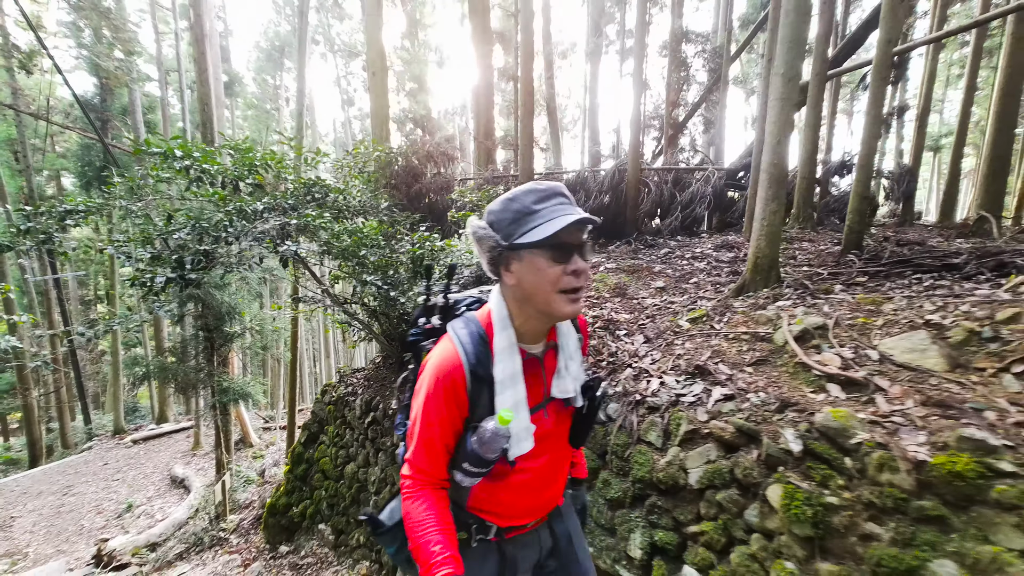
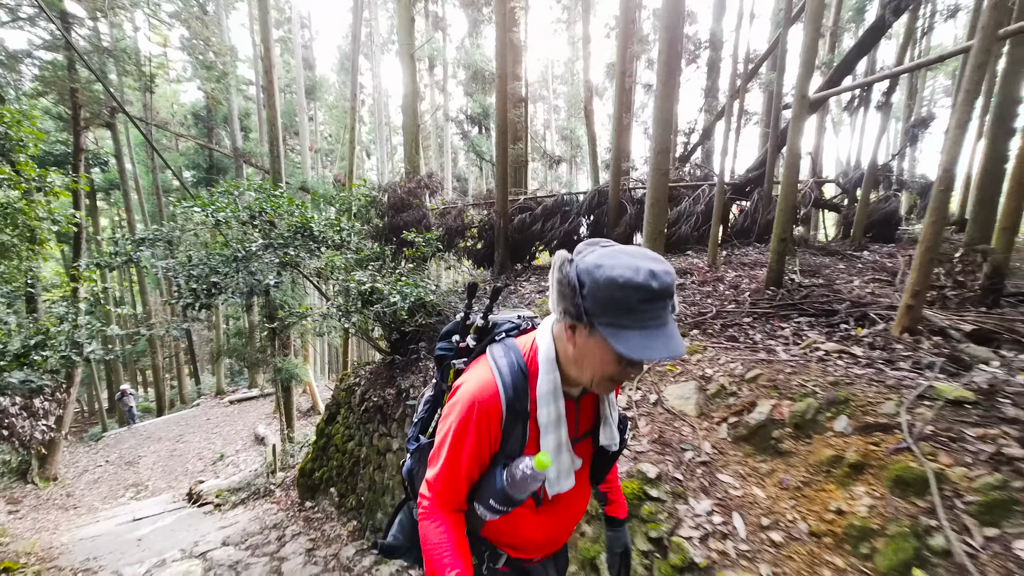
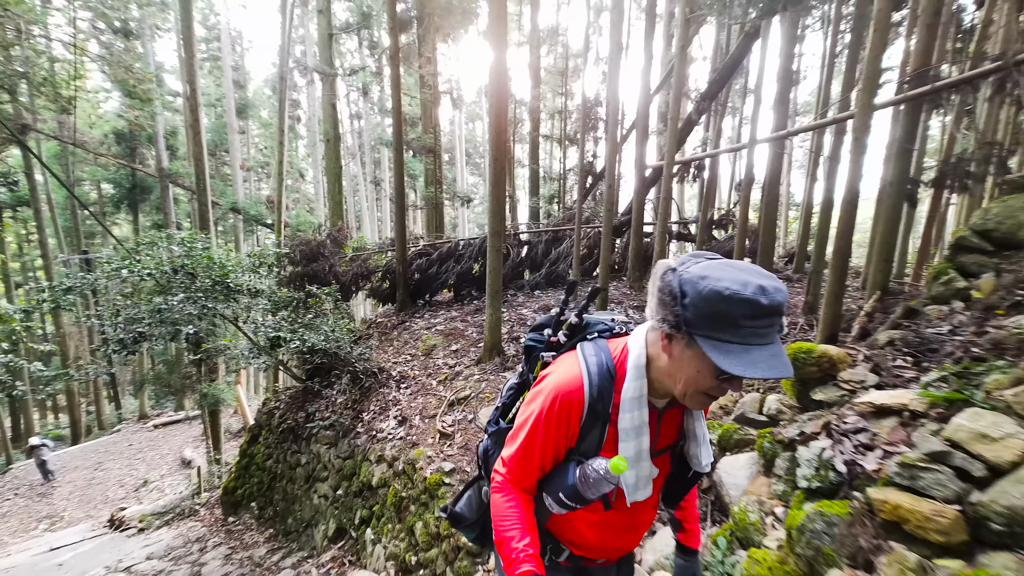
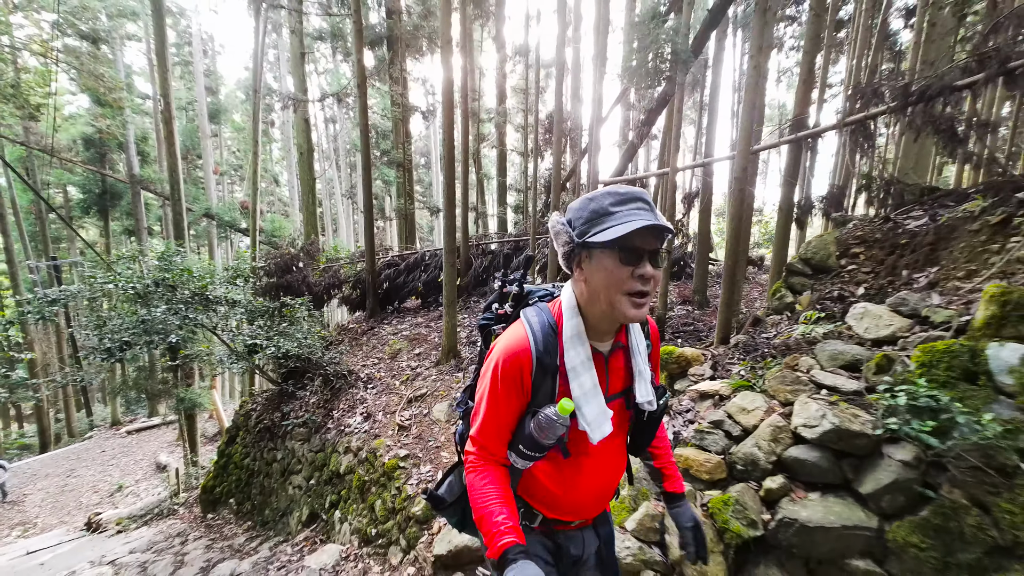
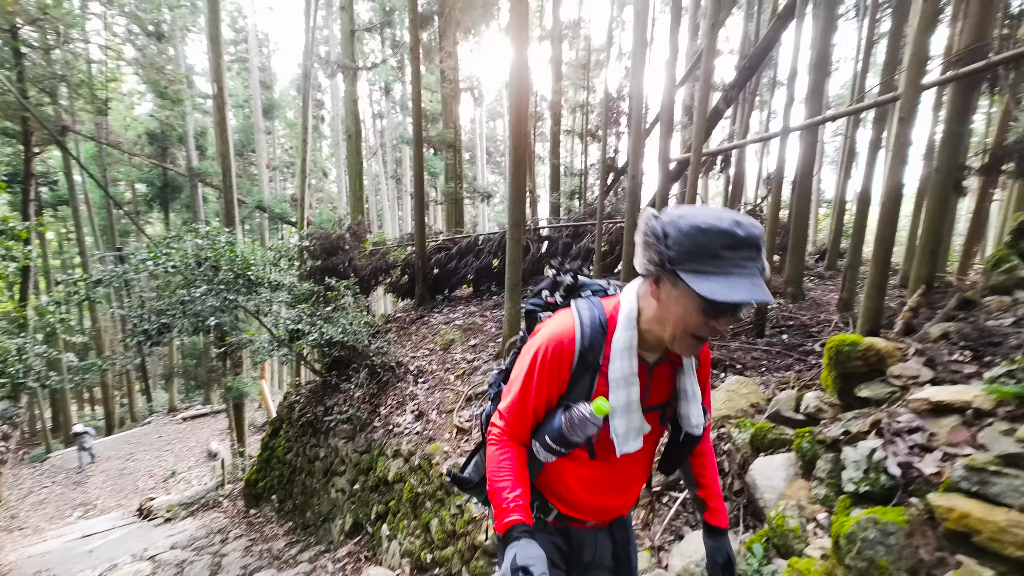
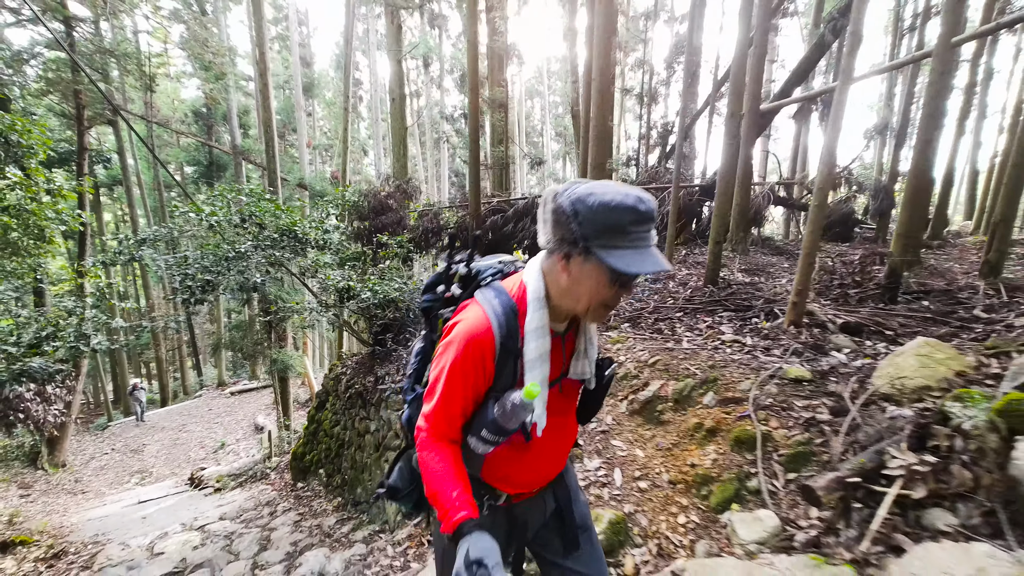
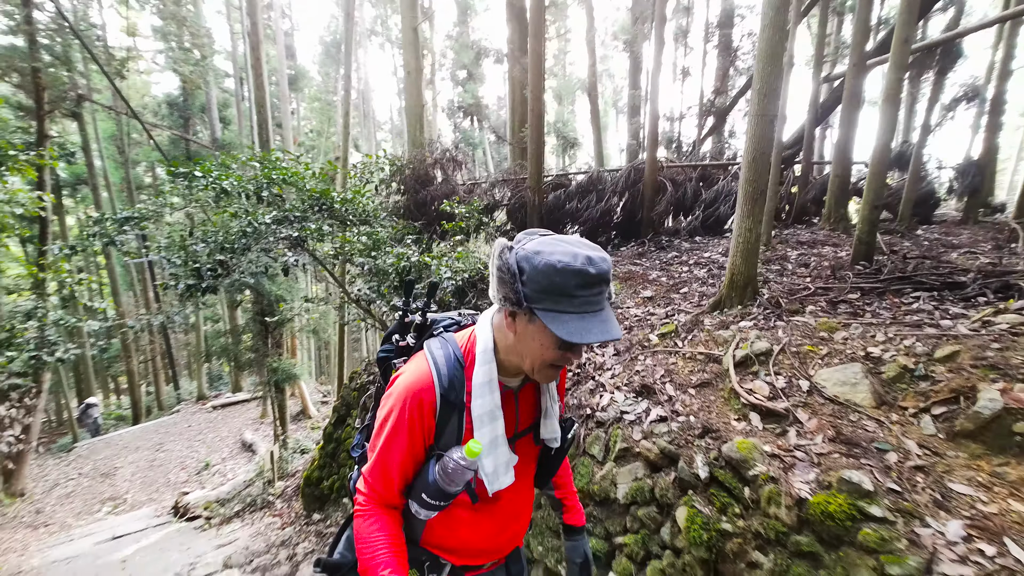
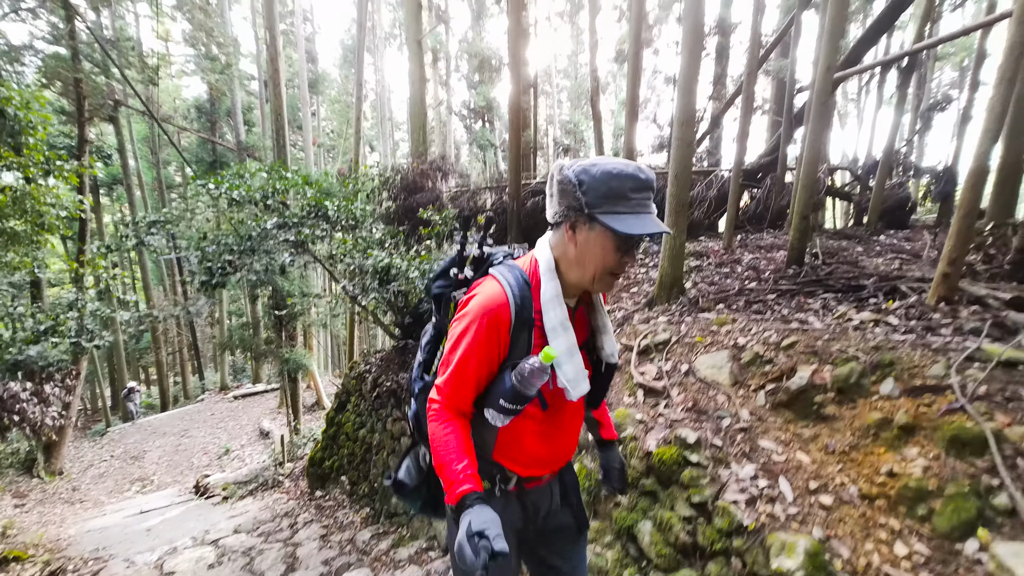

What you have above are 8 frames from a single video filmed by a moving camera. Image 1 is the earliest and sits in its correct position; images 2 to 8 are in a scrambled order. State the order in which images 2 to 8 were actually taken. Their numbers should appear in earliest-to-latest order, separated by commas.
7, 8, 2, 6, 5, 3, 4
